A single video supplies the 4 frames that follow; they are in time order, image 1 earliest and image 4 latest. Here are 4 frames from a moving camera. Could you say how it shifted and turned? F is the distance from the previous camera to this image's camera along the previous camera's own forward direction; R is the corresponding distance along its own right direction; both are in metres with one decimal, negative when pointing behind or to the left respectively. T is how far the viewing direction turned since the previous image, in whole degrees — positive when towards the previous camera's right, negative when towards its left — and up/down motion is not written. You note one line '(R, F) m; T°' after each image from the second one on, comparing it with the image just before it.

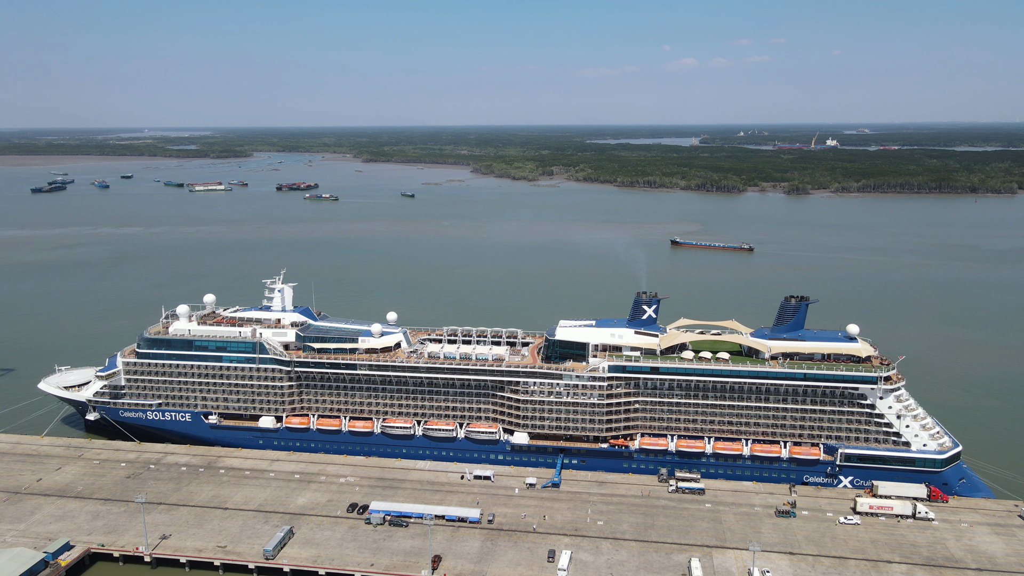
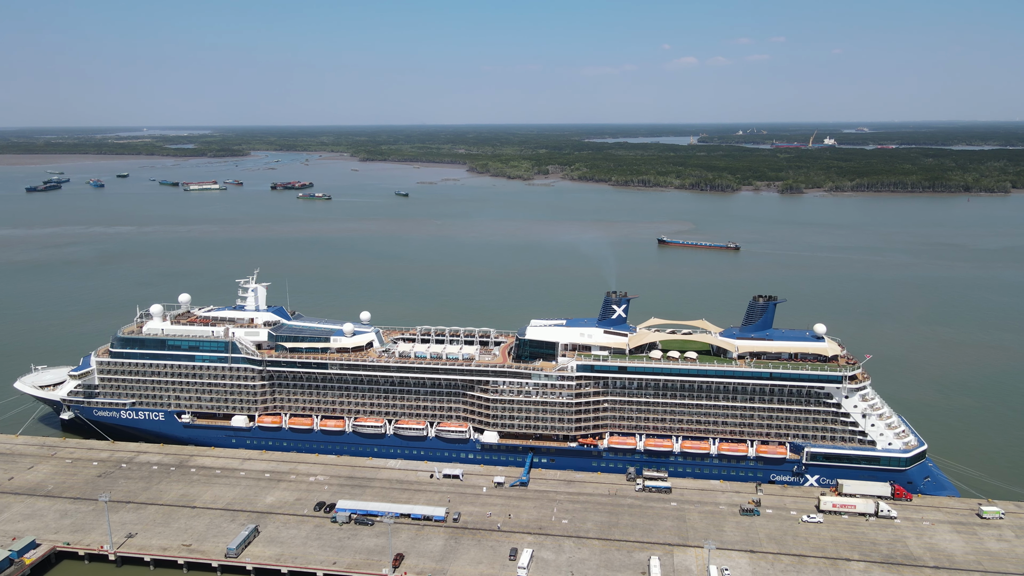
(+1.2, -0.1) m; 0°
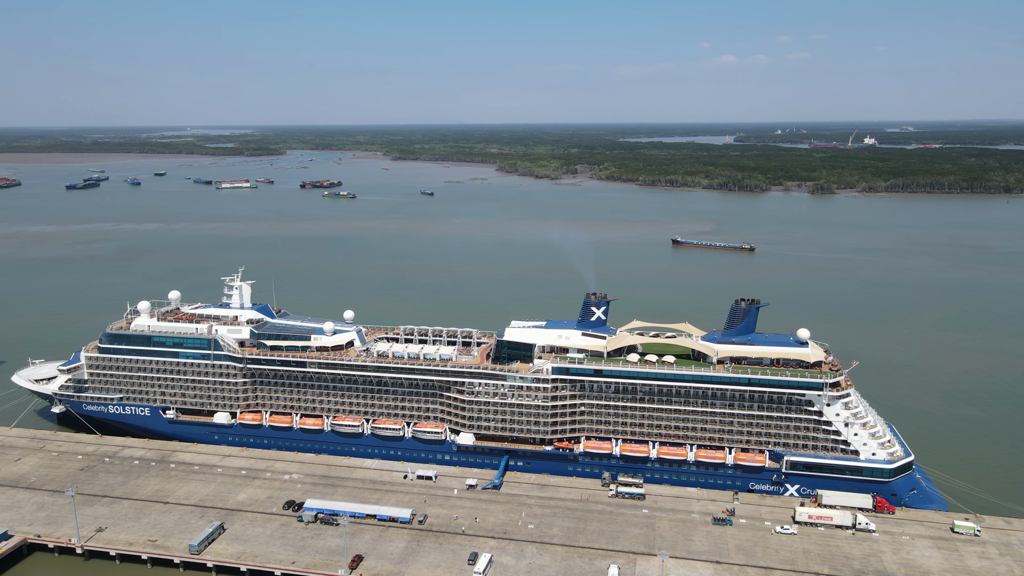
(+2.4, +0.4) m; -2°
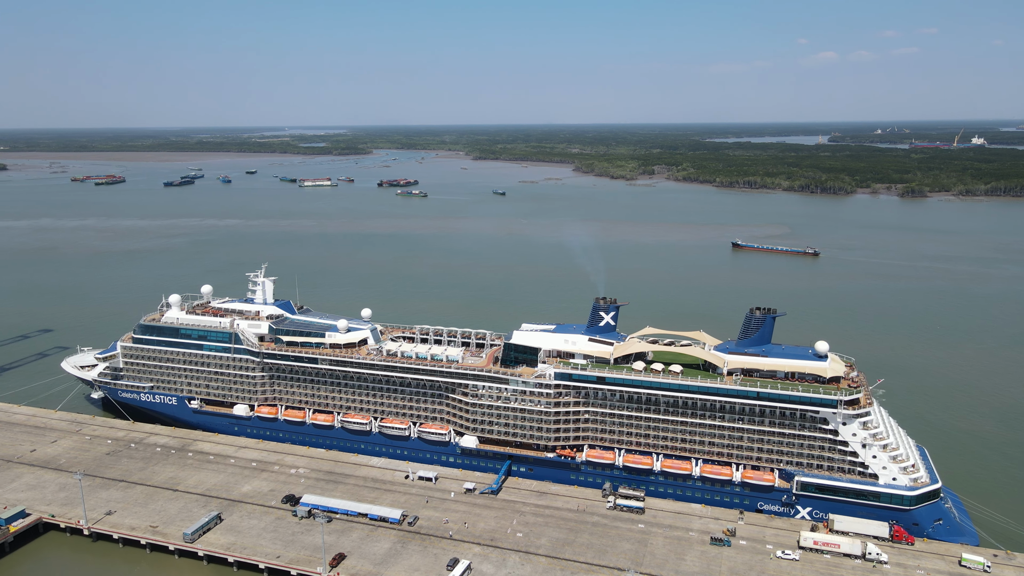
(+3.1, +0.7) m; -6°
